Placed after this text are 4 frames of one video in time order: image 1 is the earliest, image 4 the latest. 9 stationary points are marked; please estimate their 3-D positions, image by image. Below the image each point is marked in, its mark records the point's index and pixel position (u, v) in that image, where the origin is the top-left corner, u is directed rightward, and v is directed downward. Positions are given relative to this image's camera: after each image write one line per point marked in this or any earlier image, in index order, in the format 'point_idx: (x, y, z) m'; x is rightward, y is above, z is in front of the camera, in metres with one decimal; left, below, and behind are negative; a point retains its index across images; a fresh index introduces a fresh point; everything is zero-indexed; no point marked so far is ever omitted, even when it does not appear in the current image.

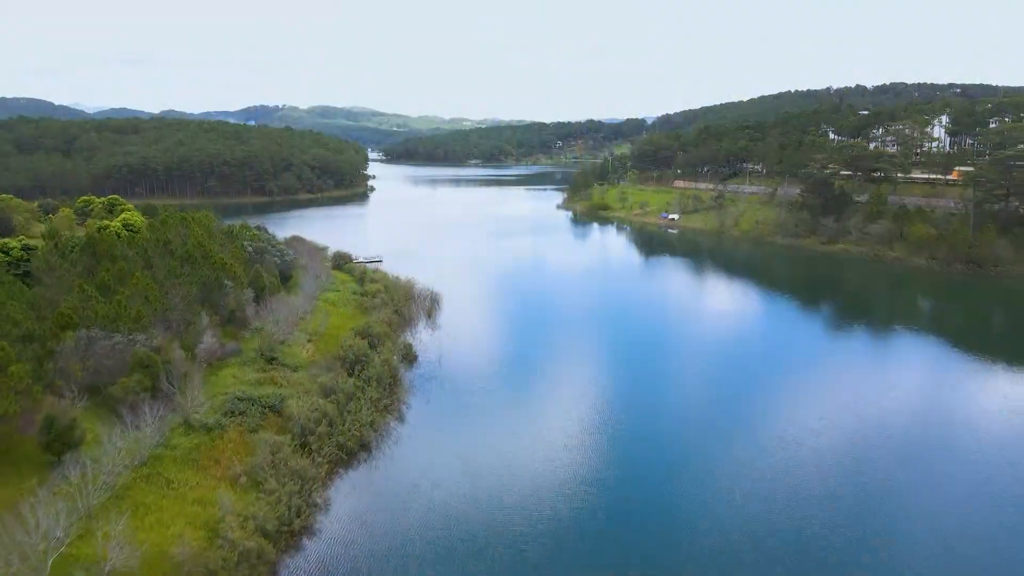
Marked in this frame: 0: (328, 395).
0: (-4.9, -2.9, +18.2) m
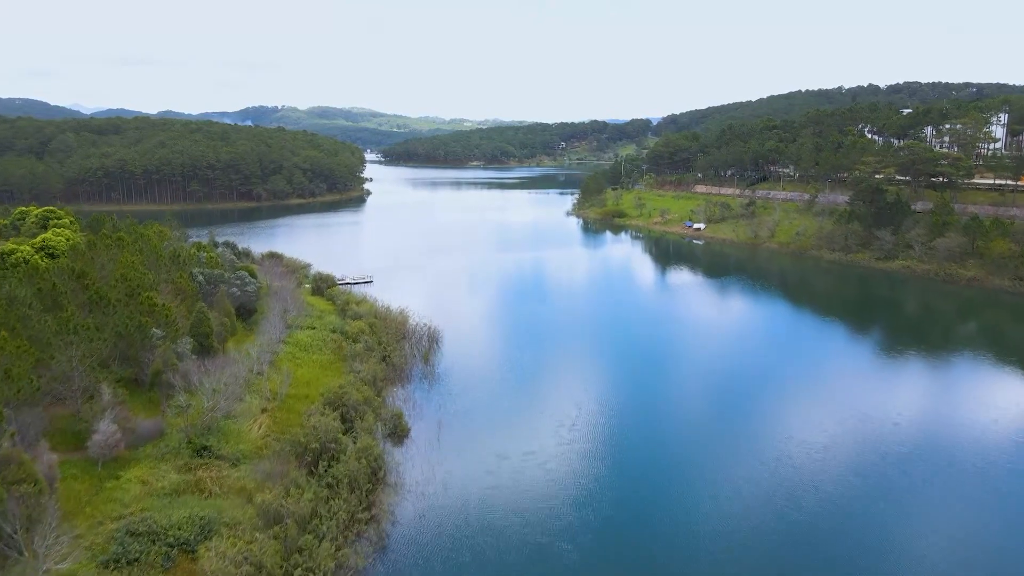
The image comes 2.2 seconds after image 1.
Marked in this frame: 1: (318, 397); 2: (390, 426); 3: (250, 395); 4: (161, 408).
0: (-4.3, -4.2, +12.3) m
1: (-5.2, -2.9, +18.3) m
2: (-3.2, -3.7, +18.0) m
3: (-6.6, -2.7, +17.2) m
4: (-8.2, -2.8, +16.1) m
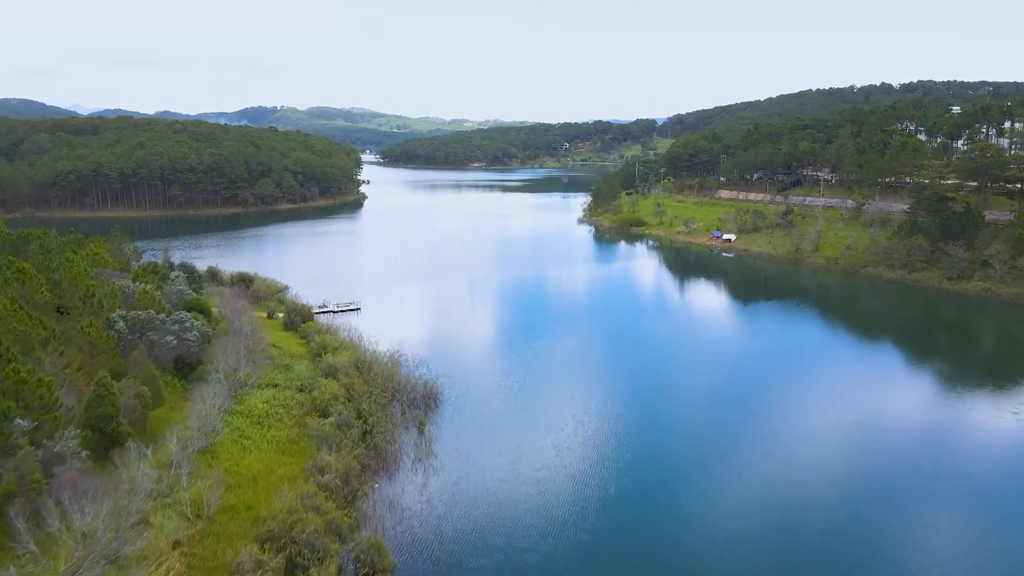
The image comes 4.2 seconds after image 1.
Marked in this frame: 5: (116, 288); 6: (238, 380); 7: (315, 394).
0: (-3.7, -5.4, +6.8) m
1: (-4.6, -4.1, +12.7) m
2: (-2.7, -4.9, +12.5) m
3: (-6.0, -3.9, +11.7) m
4: (-7.7, -4.0, +10.6) m
5: (-11.2, 0.0, +19.6) m
6: (-7.1, -2.4, +18.0) m
7: (-5.1, -2.7, +17.8) m
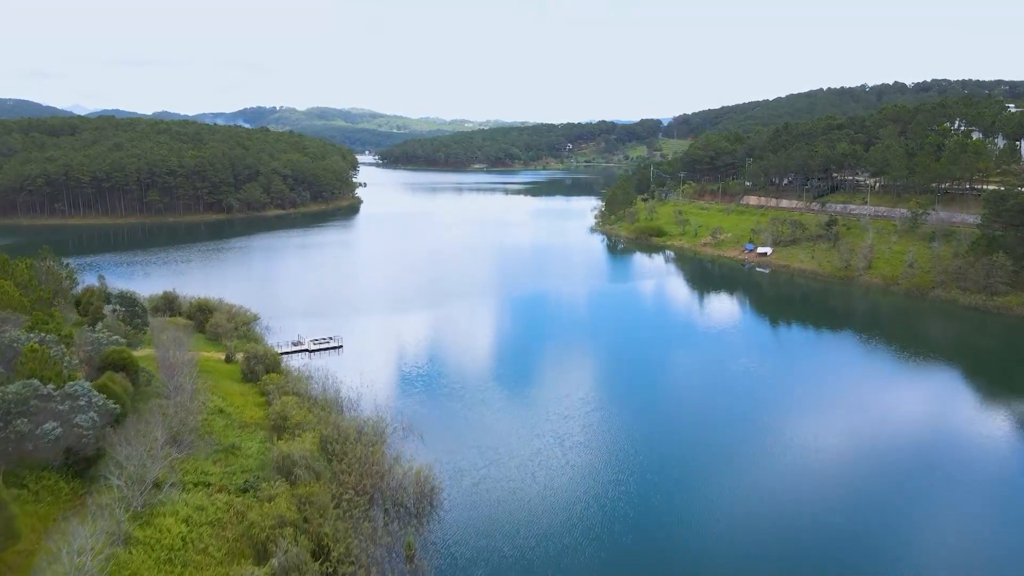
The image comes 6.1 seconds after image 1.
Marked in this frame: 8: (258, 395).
0: (-3.2, -6.6, +1.5) m
1: (-4.1, -5.3, +7.5) m
2: (-2.2, -6.1, +7.2) m
3: (-5.5, -5.1, +6.4) m
4: (-7.2, -5.2, +5.3) m
5: (-10.7, -1.2, +14.3) m
6: (-6.6, -3.6, +12.7) m
7: (-4.6, -3.9, +12.6) m
8: (-7.0, -2.9, +19.0) m
